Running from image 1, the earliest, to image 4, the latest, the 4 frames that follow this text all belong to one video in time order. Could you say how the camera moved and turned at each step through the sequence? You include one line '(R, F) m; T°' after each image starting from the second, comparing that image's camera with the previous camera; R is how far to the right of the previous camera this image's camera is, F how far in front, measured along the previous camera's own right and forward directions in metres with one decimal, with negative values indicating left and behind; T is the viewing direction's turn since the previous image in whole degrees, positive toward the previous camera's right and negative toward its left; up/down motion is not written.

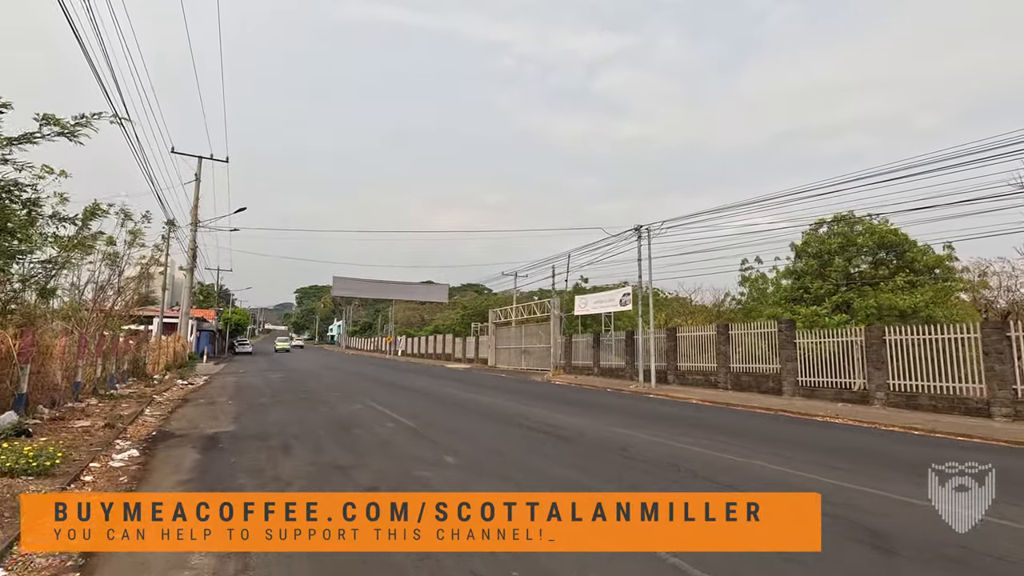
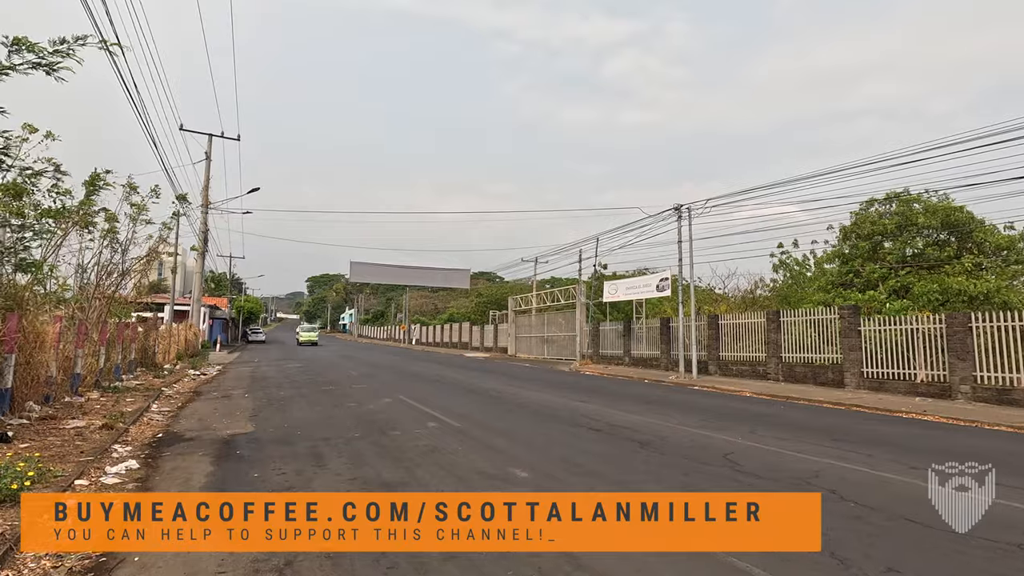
(-0.7, +1.2) m; -1°
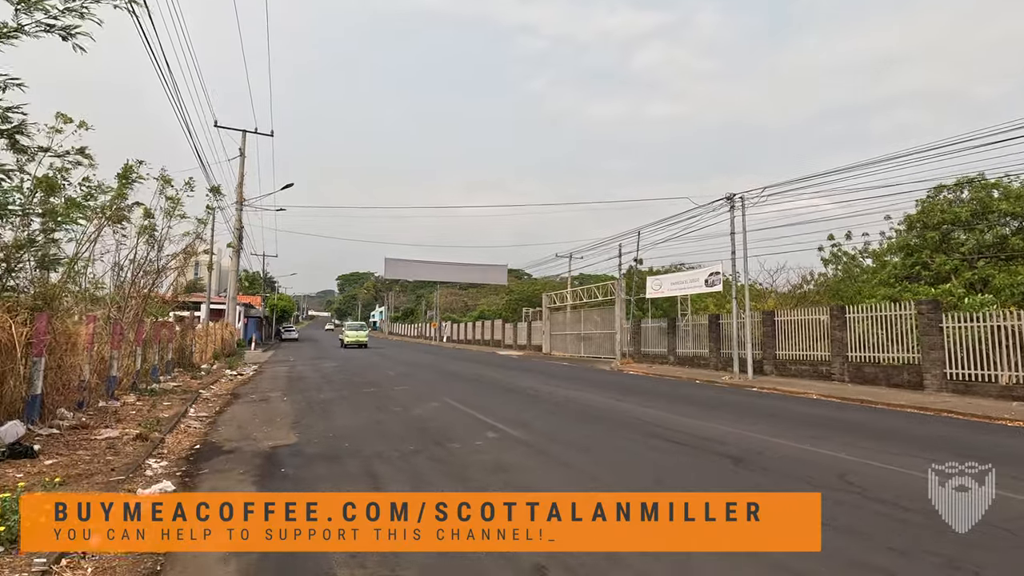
(-0.5, +0.7) m; -3°
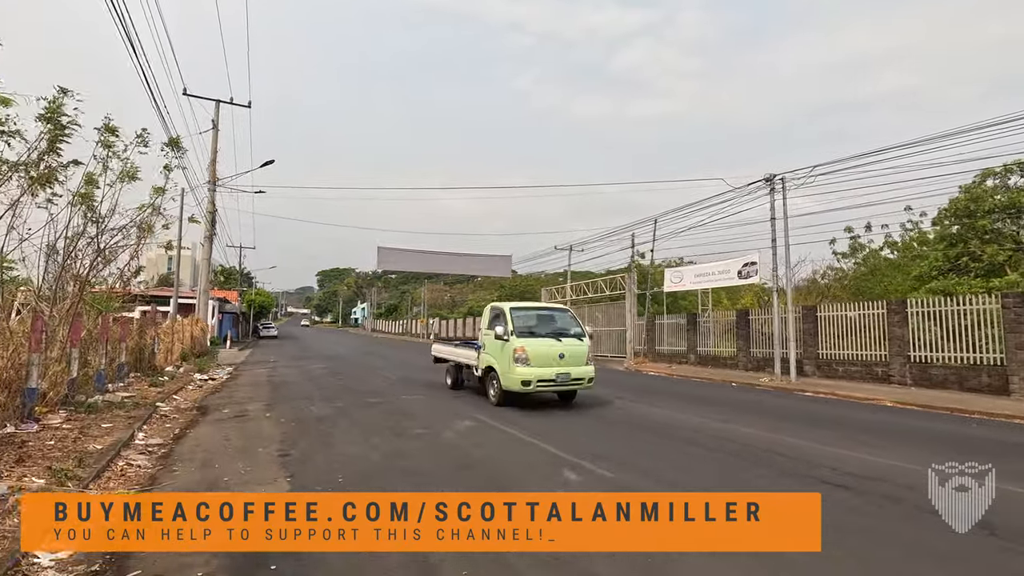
(-0.9, +1.9) m; +2°
